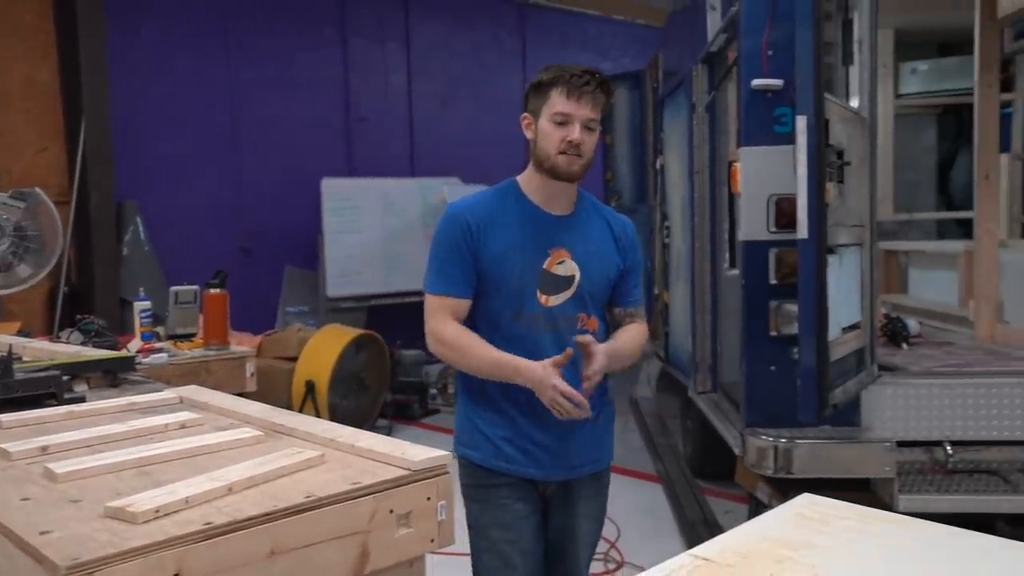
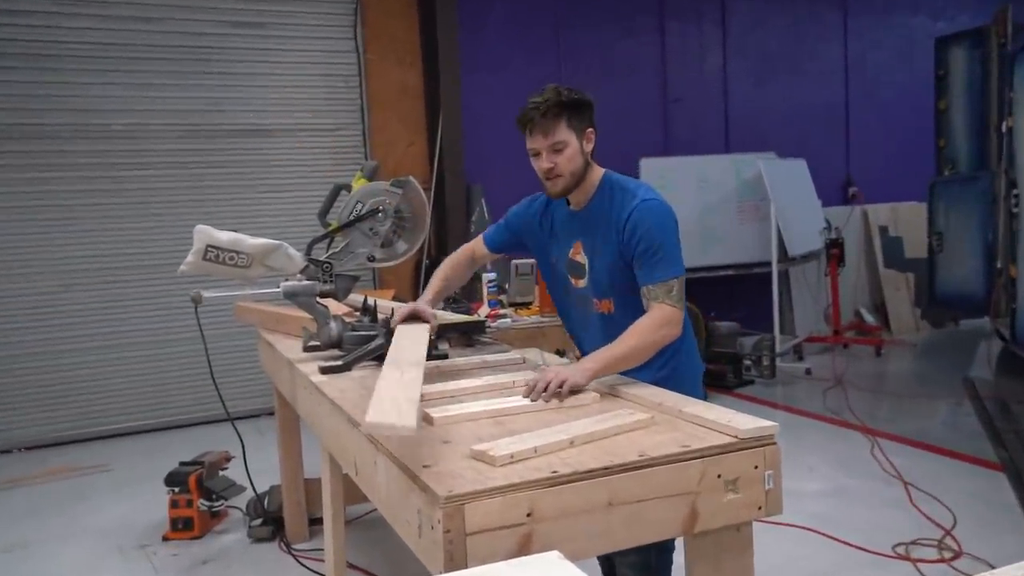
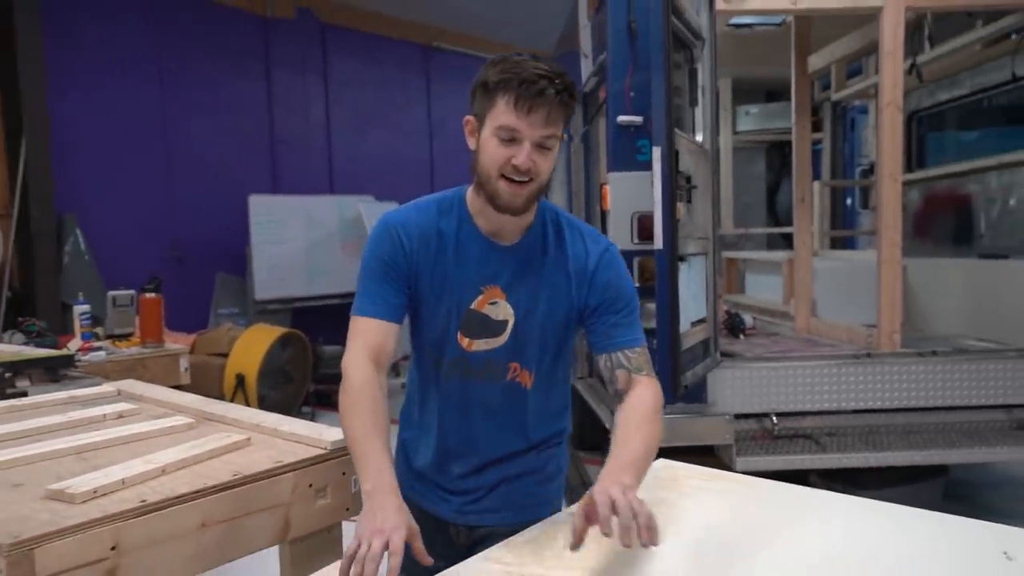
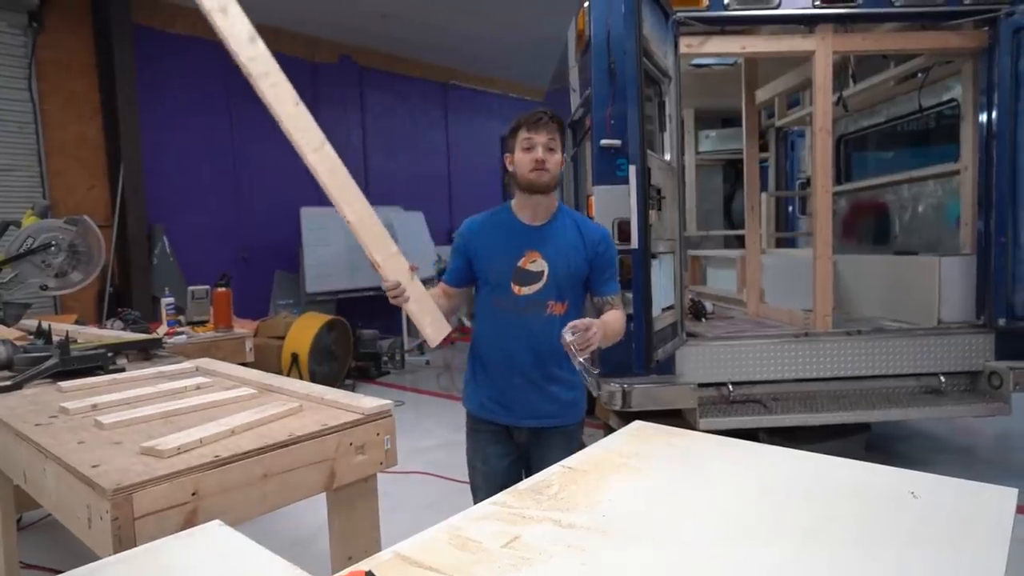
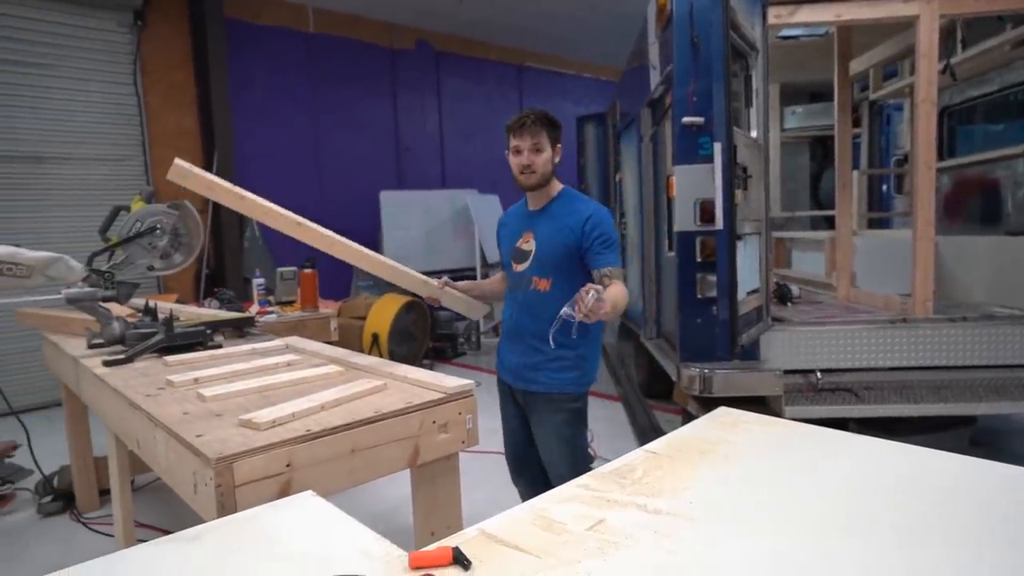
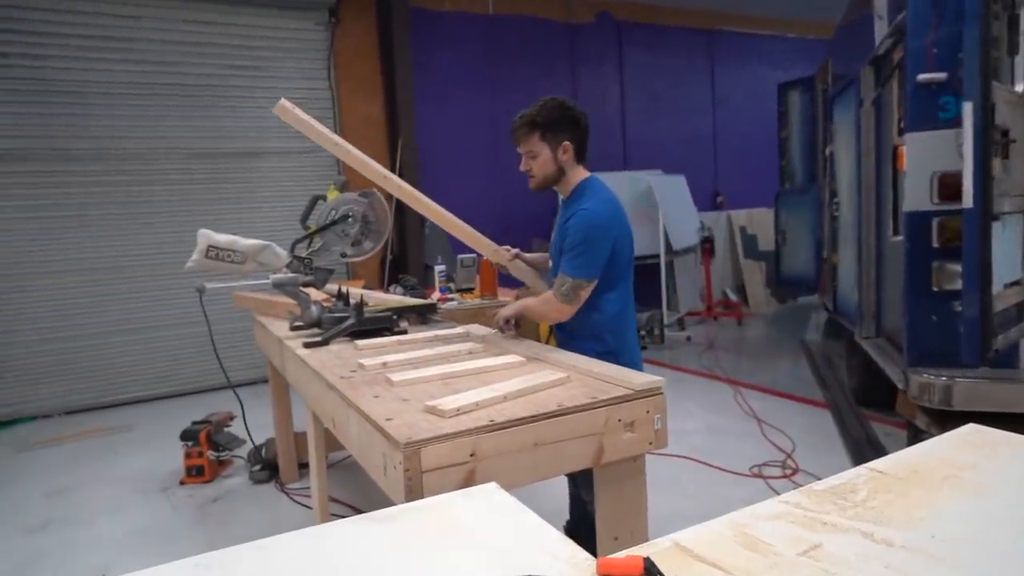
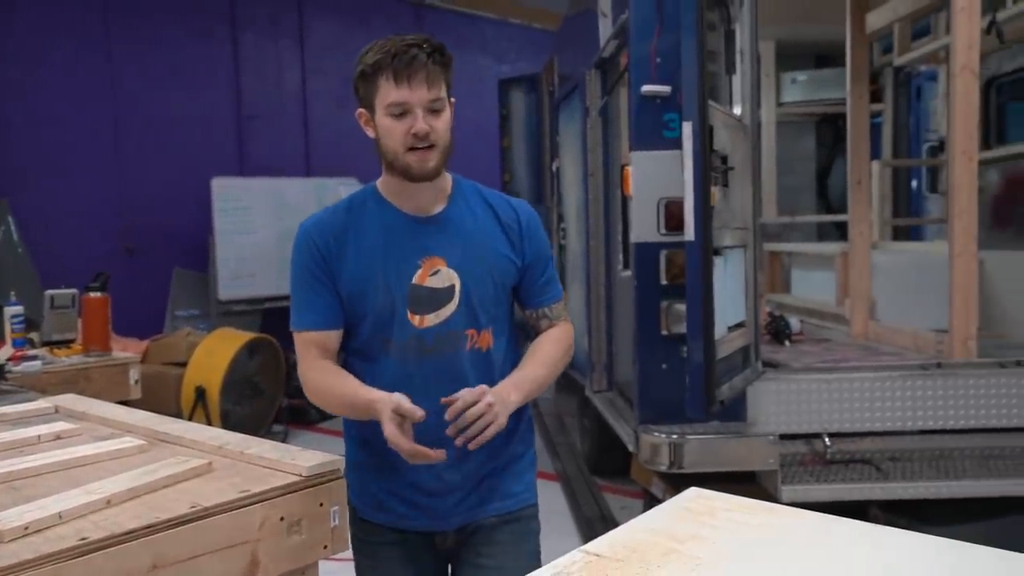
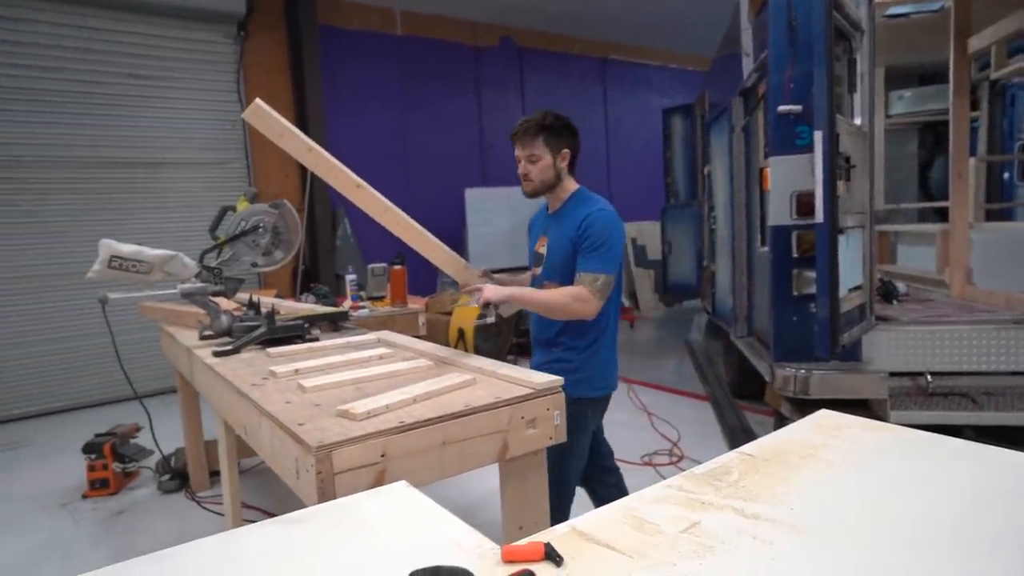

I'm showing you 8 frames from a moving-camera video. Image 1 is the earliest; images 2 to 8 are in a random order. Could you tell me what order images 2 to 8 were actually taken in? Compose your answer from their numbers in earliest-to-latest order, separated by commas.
7, 3, 4, 5, 8, 6, 2
